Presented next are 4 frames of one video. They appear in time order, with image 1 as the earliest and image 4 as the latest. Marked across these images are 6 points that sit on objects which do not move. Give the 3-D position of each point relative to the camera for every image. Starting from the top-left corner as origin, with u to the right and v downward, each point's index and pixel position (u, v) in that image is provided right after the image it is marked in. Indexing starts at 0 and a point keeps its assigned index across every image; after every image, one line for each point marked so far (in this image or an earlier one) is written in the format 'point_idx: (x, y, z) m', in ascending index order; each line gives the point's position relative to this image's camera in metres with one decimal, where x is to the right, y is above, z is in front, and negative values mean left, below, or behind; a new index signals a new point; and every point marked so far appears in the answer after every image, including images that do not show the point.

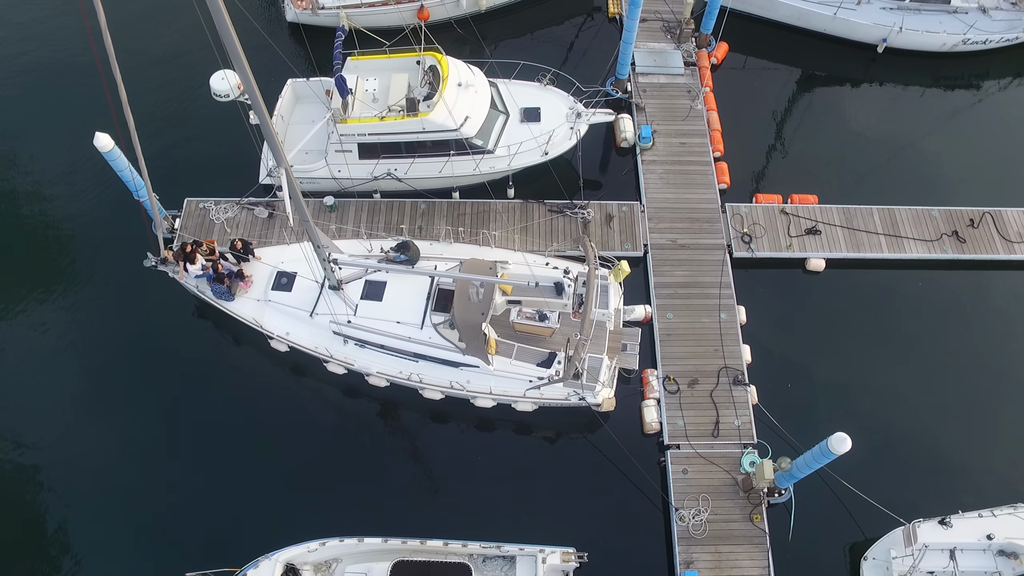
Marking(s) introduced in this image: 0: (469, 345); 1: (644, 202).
0: (-1.1, -1.5, +16.1) m
1: (+4.1, +2.7, +19.4) m
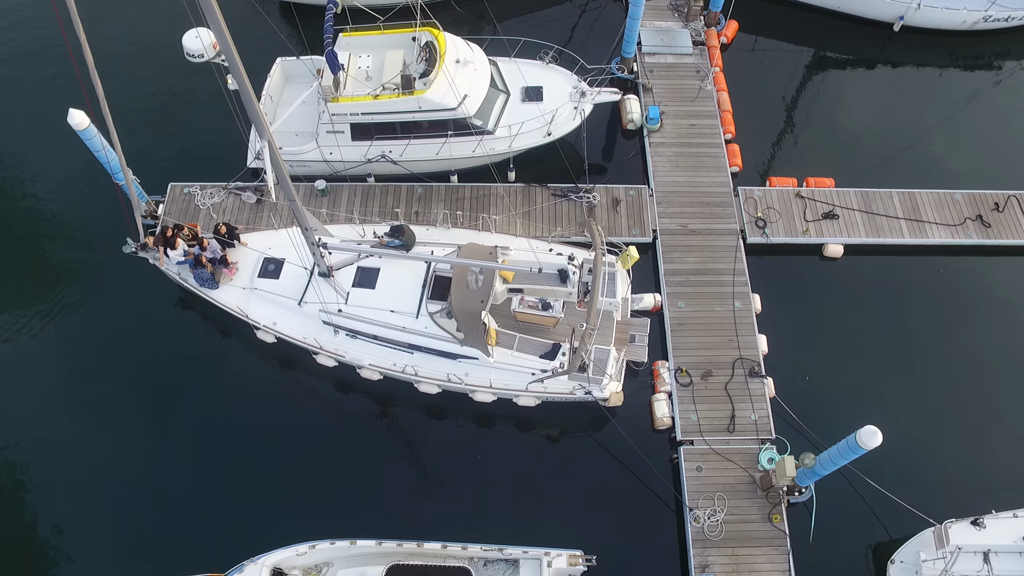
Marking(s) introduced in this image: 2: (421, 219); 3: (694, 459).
0: (-1.1, -1.1, +15.1) m
1: (+4.1, +3.0, +18.5) m
2: (-2.6, +2.0, +17.9) m
3: (+4.4, -4.1, +15.3) m
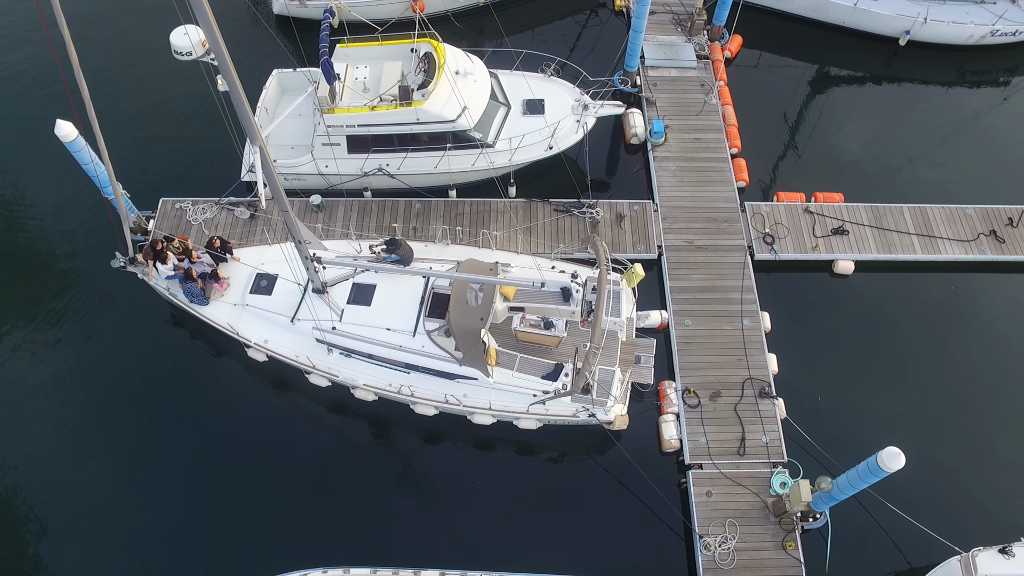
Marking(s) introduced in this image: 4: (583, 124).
0: (-1.0, -1.5, +14.4) m
1: (+4.2, +2.5, +18.0) m
2: (-2.6, +1.5, +17.3) m
3: (+4.4, -4.5, +14.6) m
4: (+2.0, +4.7, +17.9) m
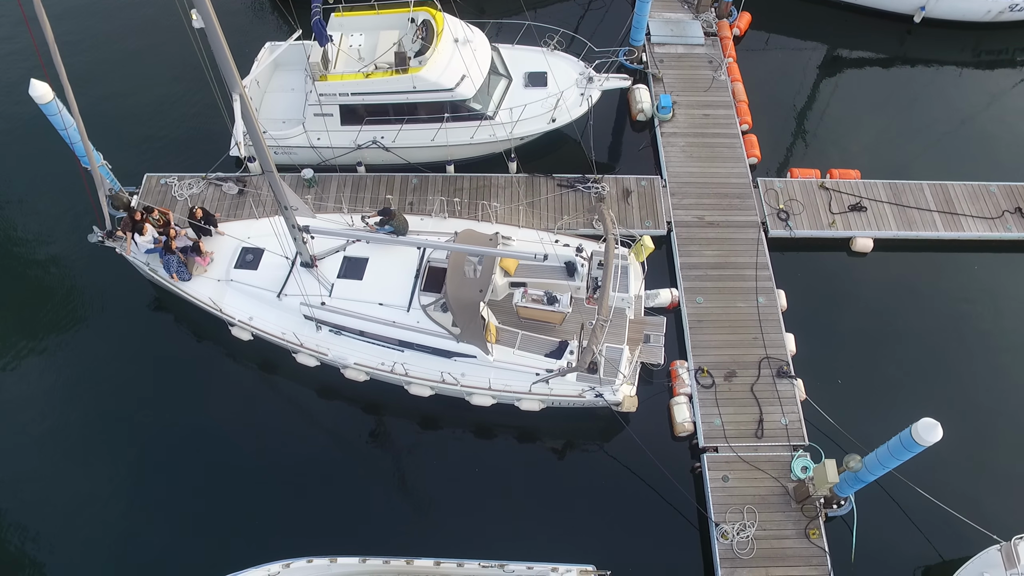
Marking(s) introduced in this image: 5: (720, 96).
0: (-1.0, -0.9, +13.5) m
1: (+4.2, +3.1, +17.2) m
2: (-2.5, +2.1, +16.5) m
3: (+4.5, -3.9, +13.6) m
4: (+2.1, +5.2, +17.1) m
5: (+6.1, +5.7, +18.5) m
